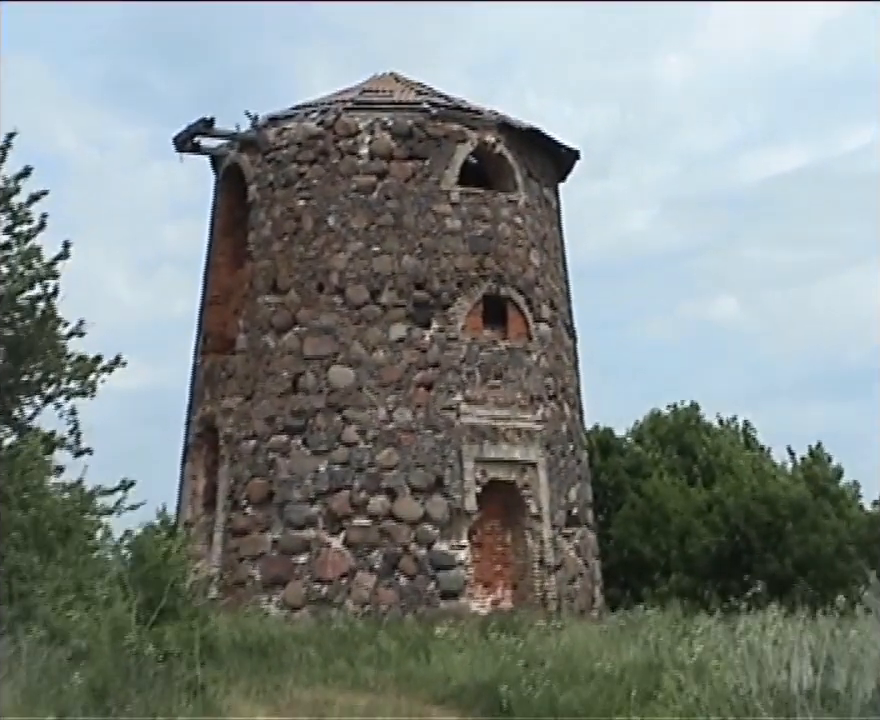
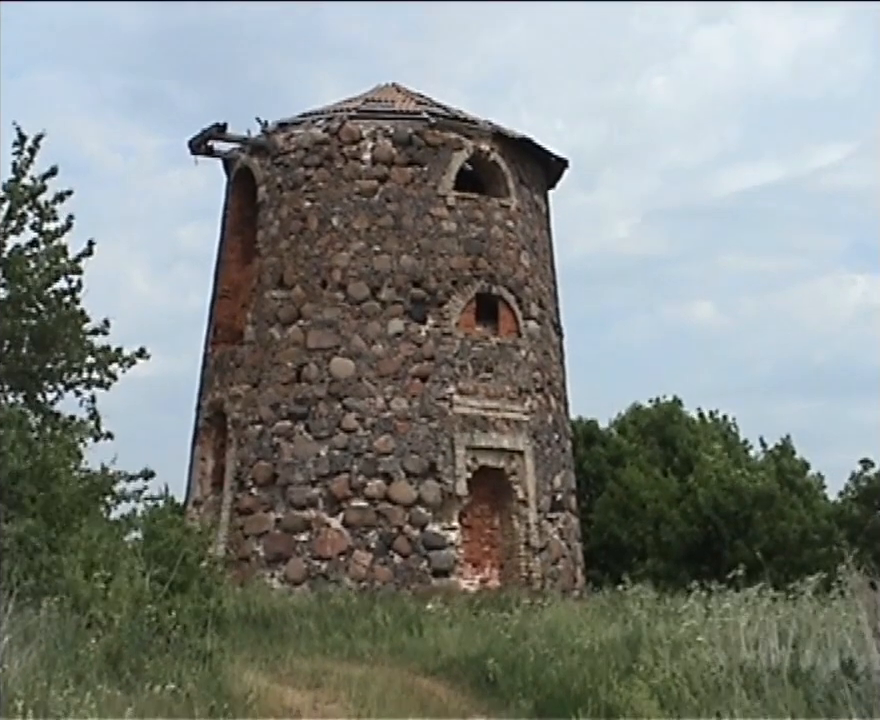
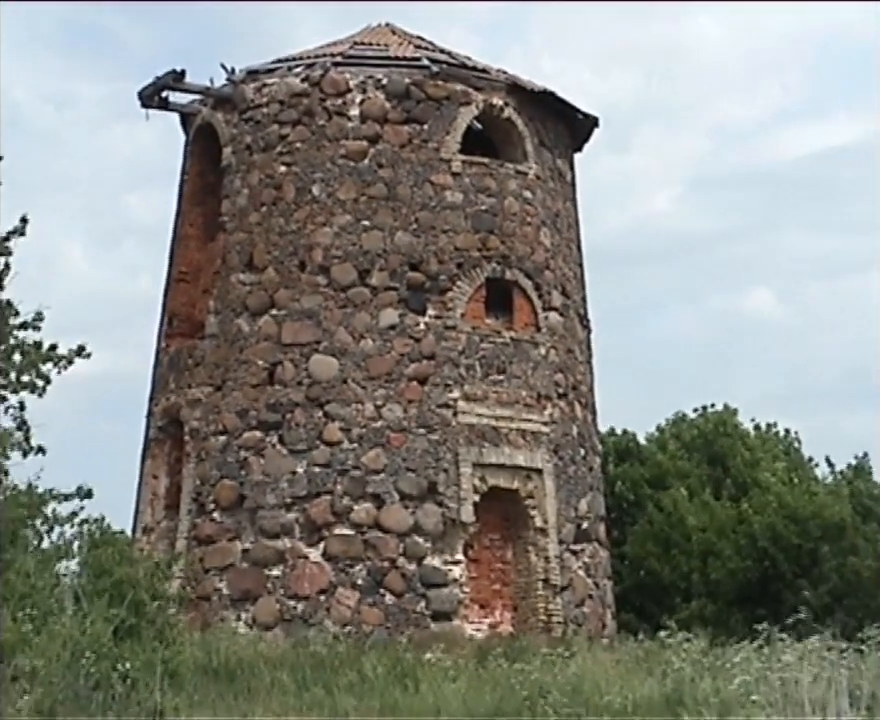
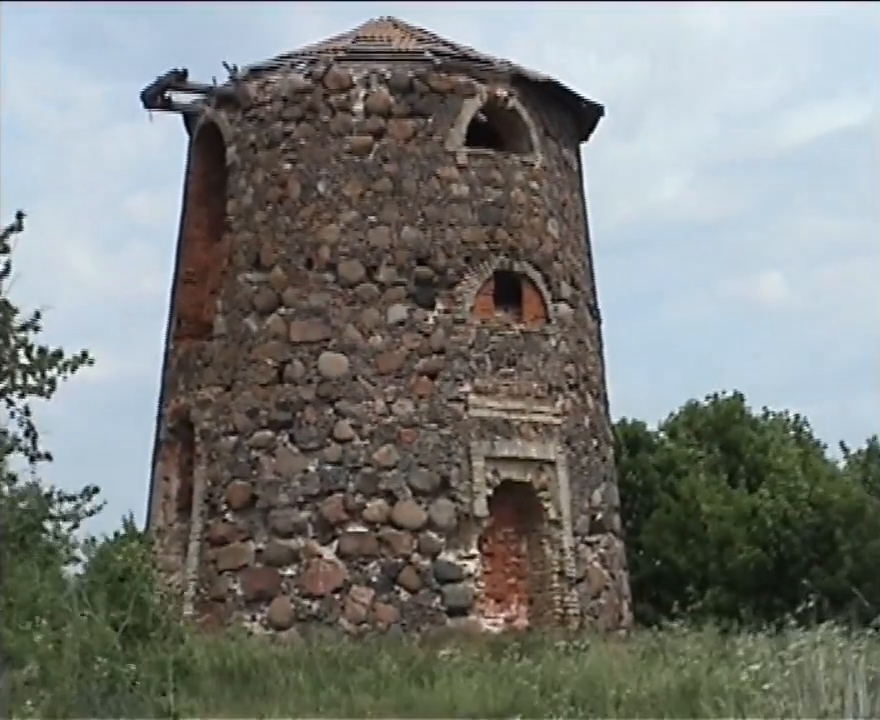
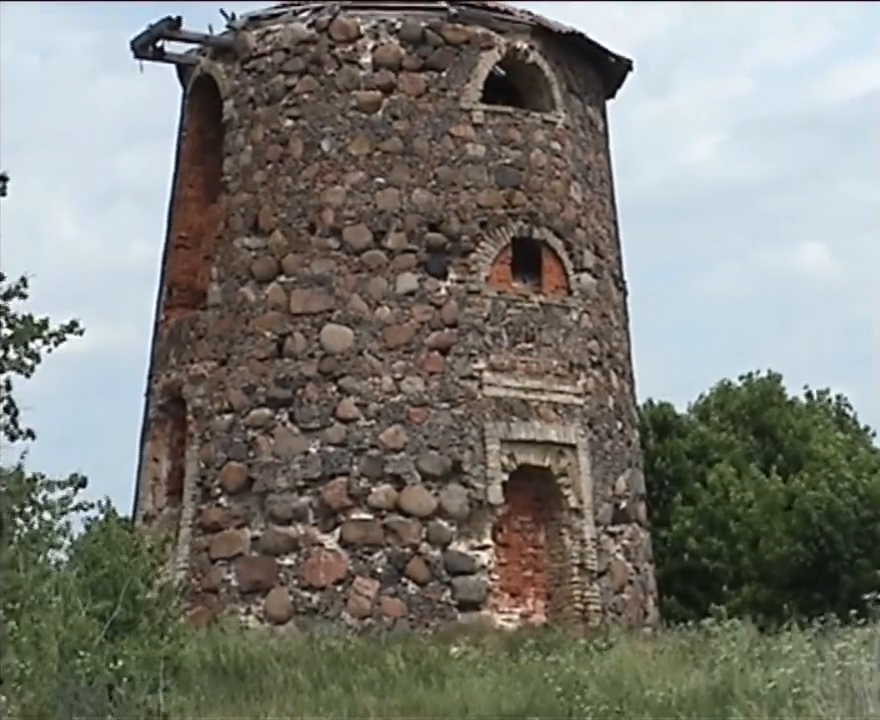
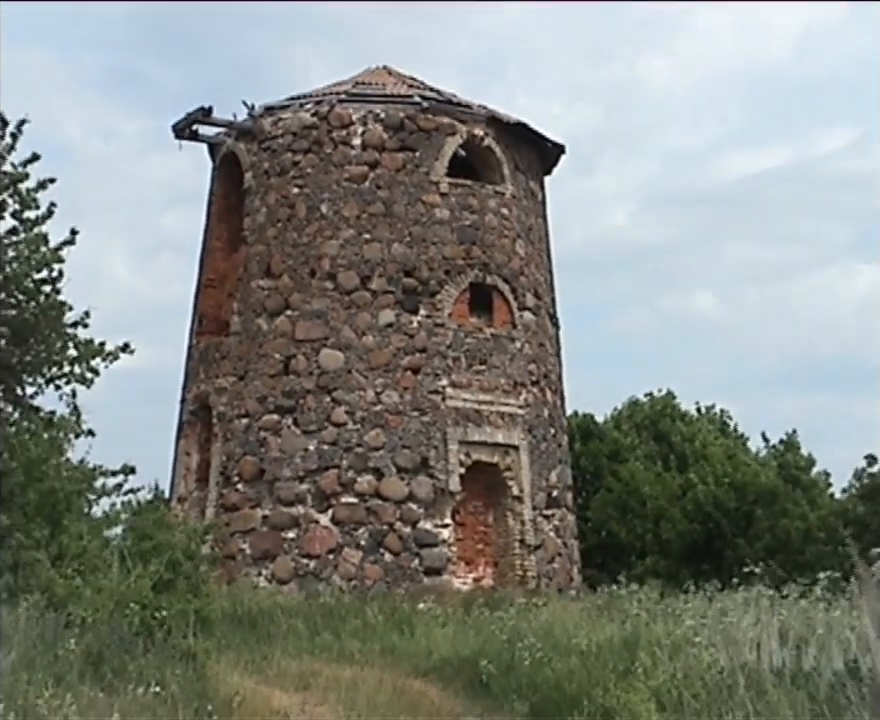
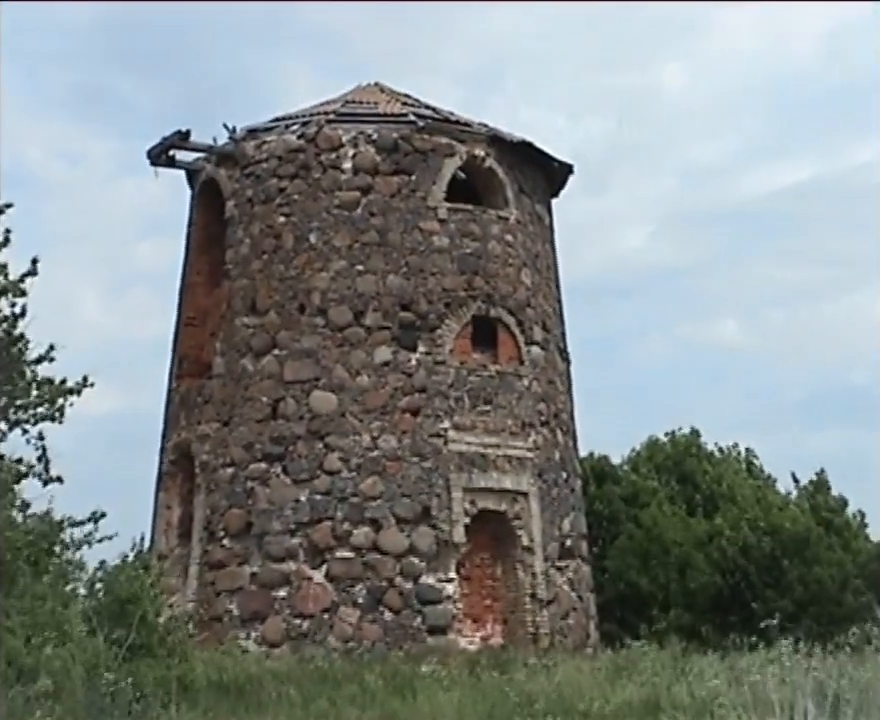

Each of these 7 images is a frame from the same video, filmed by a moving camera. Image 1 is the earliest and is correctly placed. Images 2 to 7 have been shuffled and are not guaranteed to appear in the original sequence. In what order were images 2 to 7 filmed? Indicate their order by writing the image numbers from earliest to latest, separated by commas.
7, 4, 5, 3, 6, 2
